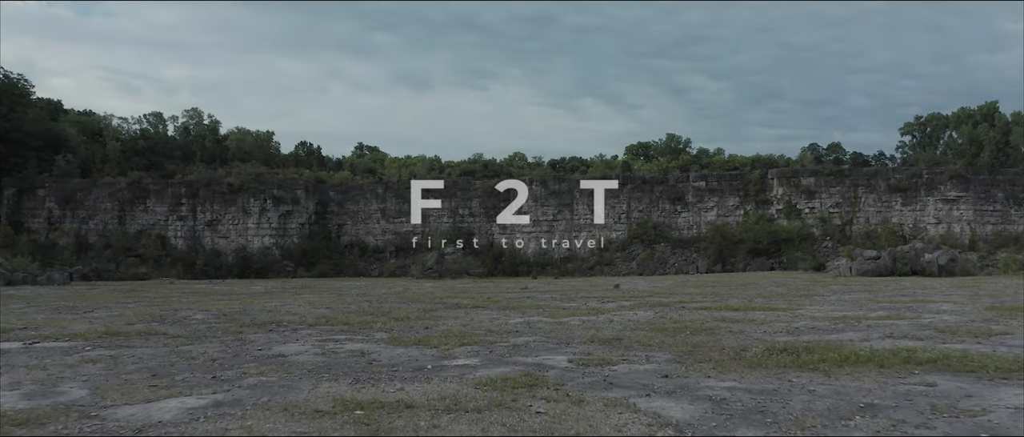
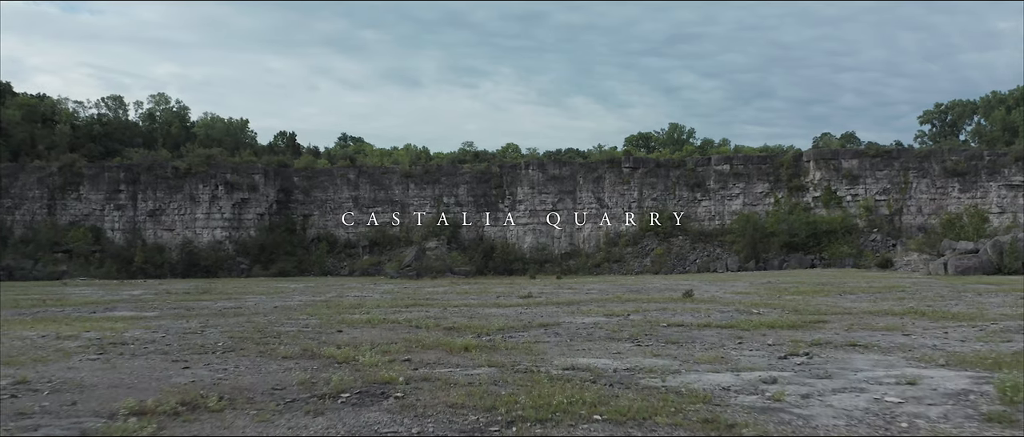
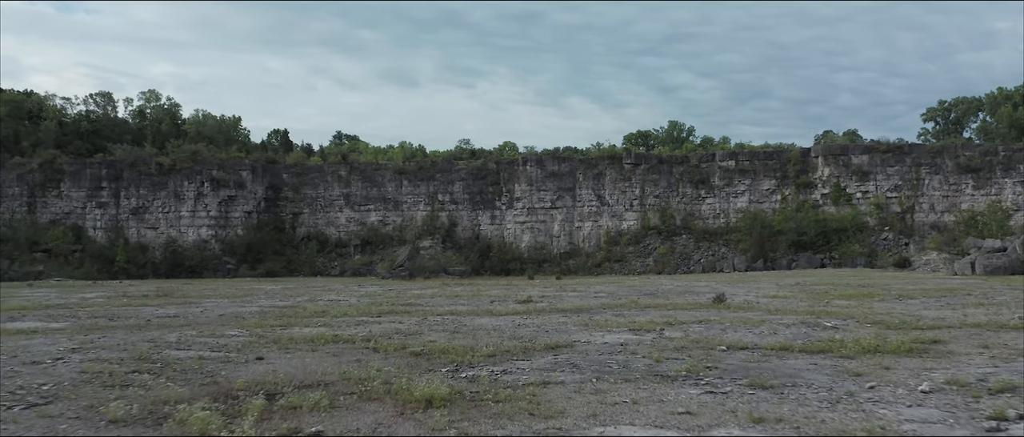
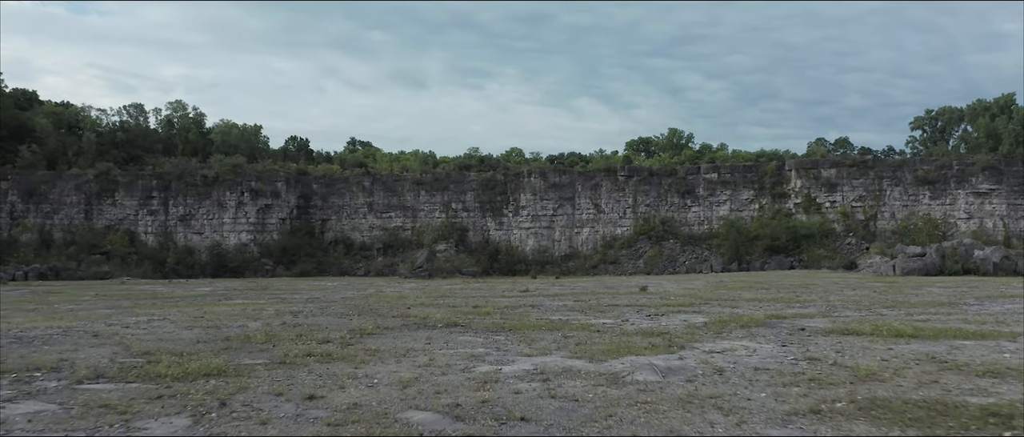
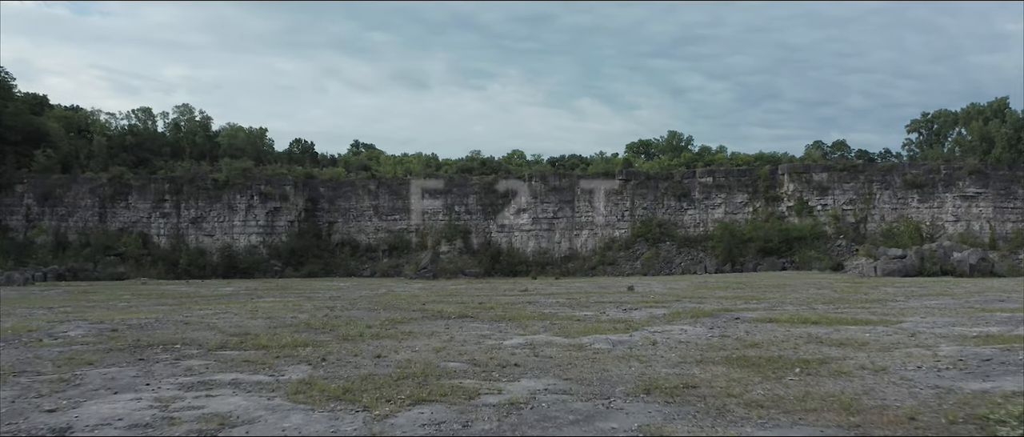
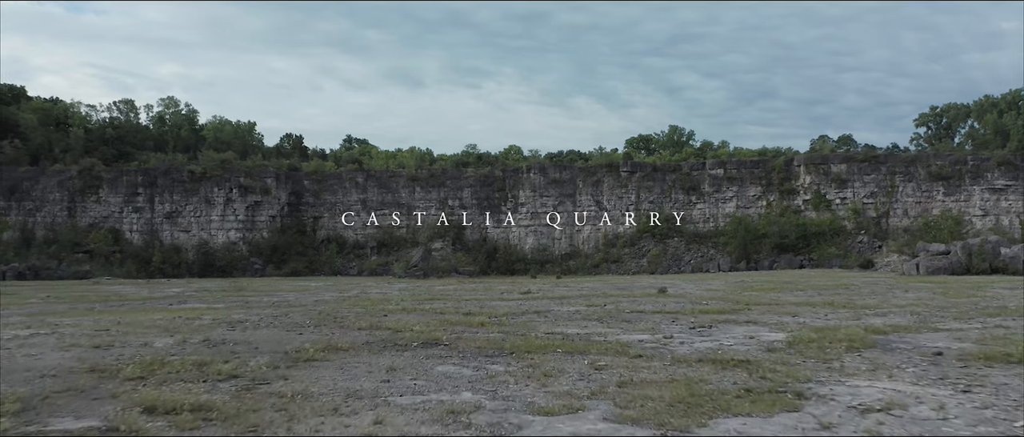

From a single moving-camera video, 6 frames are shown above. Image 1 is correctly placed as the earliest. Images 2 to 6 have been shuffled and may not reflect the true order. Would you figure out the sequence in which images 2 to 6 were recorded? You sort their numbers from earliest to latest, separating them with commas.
5, 4, 6, 2, 3
